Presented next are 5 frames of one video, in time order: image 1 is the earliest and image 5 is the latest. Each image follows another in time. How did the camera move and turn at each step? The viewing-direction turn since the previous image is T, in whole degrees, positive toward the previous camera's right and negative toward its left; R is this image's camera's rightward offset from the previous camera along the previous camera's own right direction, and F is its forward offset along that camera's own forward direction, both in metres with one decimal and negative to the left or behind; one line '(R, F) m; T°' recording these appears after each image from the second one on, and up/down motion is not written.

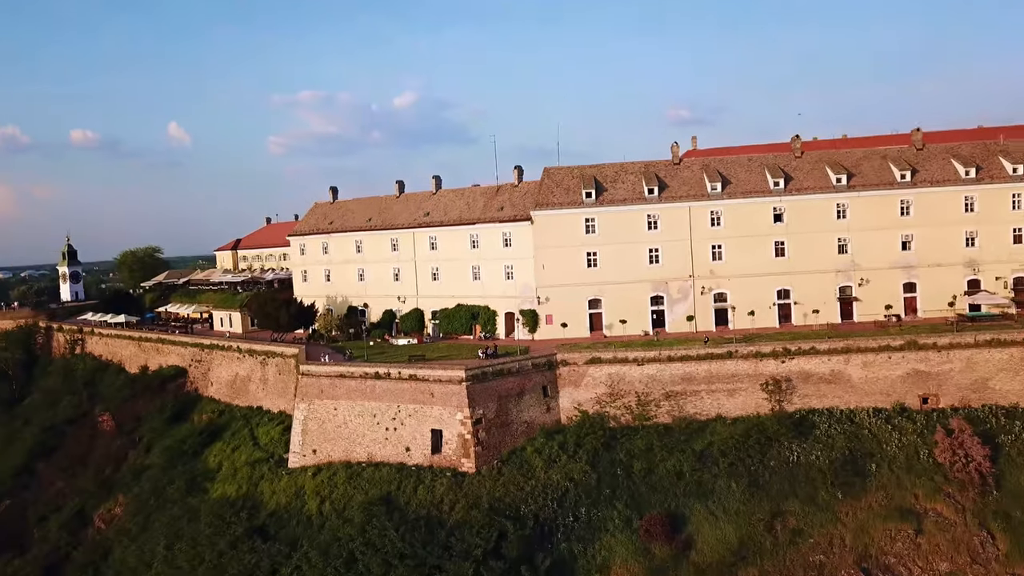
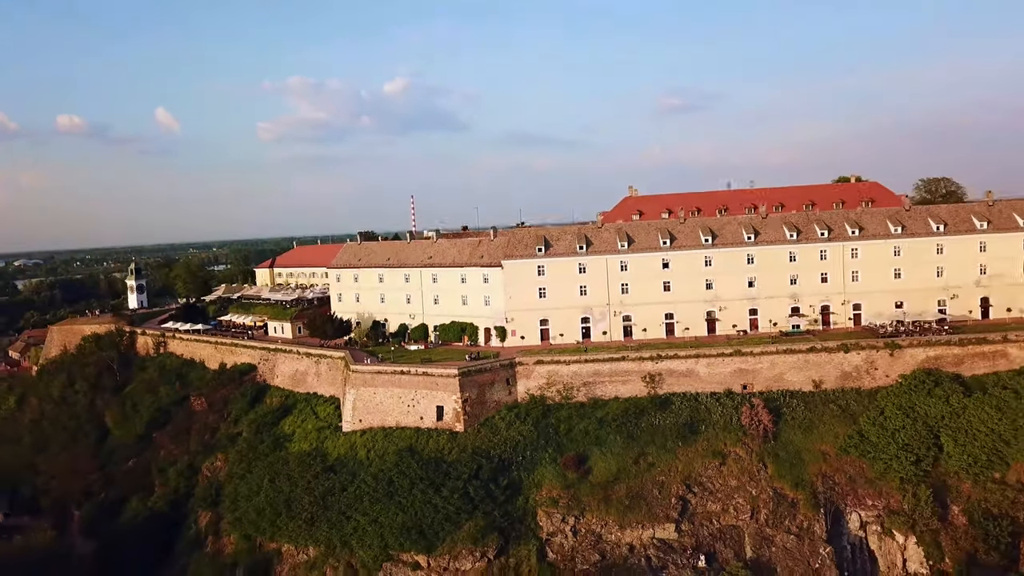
(+0.6, -8.1) m; +1°
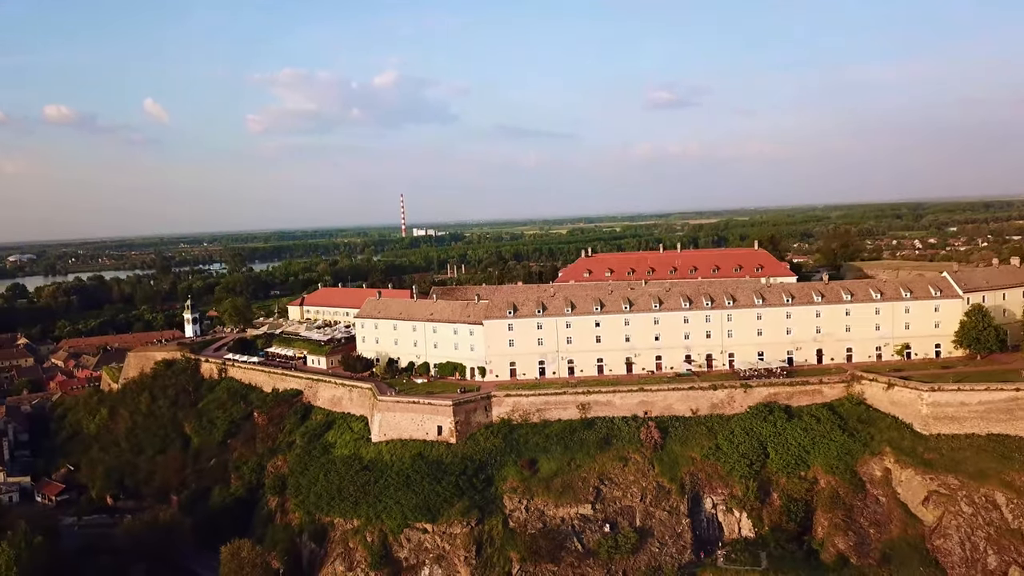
(+0.6, -10.4) m; +1°
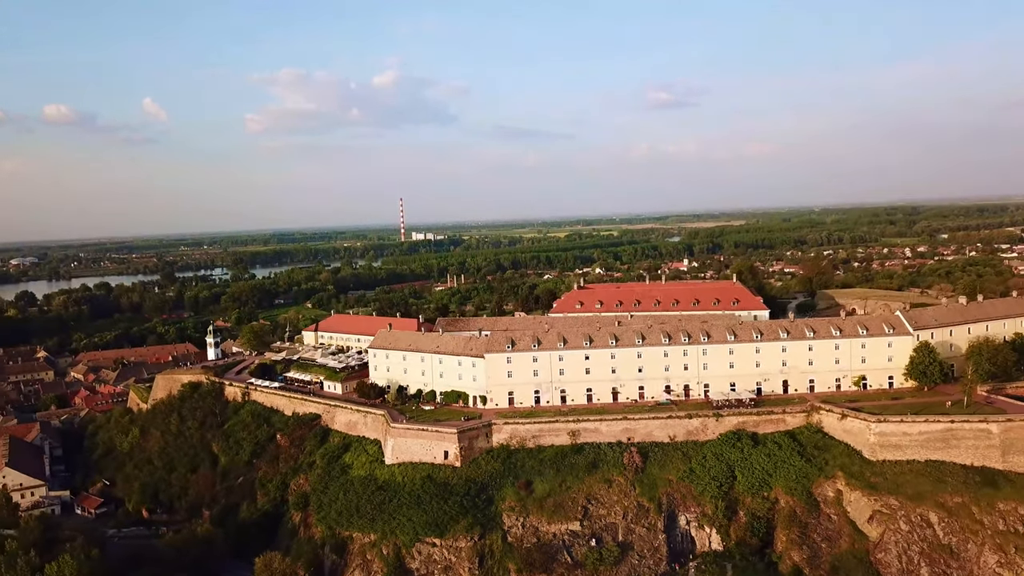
(0.0, -4.1) m; 0°
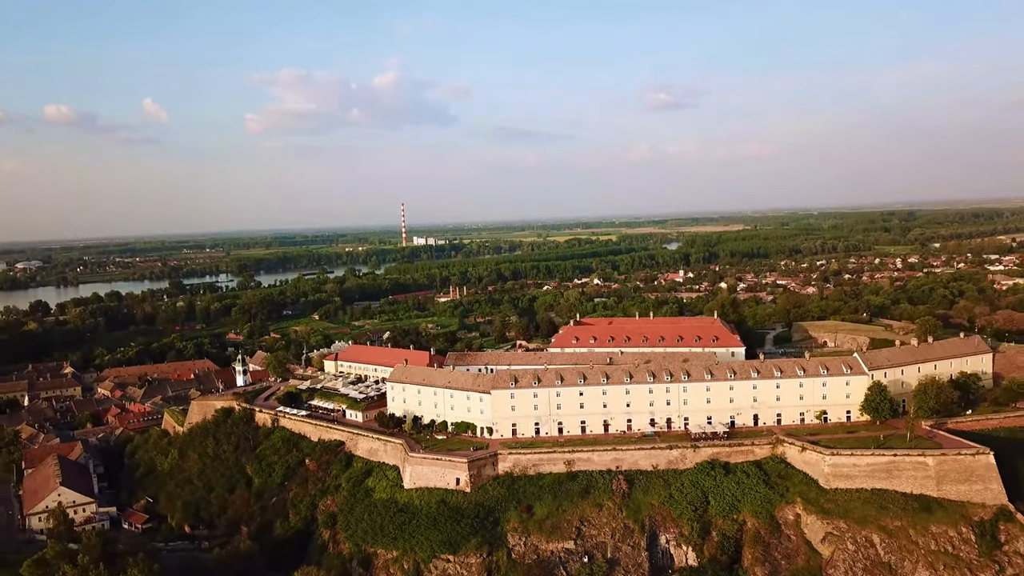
(-0.3, -5.3) m; 0°
